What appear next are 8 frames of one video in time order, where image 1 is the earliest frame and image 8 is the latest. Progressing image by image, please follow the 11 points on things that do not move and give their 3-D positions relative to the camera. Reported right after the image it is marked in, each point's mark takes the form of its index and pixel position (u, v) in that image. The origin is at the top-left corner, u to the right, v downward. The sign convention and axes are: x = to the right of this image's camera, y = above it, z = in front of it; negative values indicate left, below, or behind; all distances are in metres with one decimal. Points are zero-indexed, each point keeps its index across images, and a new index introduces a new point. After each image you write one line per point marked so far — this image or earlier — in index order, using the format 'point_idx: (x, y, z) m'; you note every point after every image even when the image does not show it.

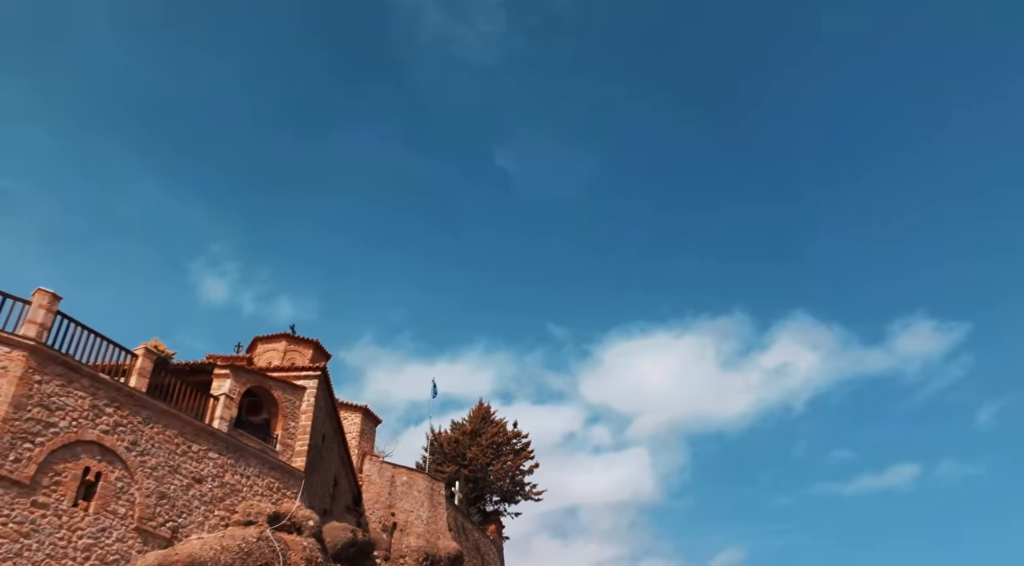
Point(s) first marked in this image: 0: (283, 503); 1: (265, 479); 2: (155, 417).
0: (-5.5, -5.3, +17.3) m
1: (-5.9, -4.7, +17.1) m
2: (-7.2, -2.7, +14.5) m
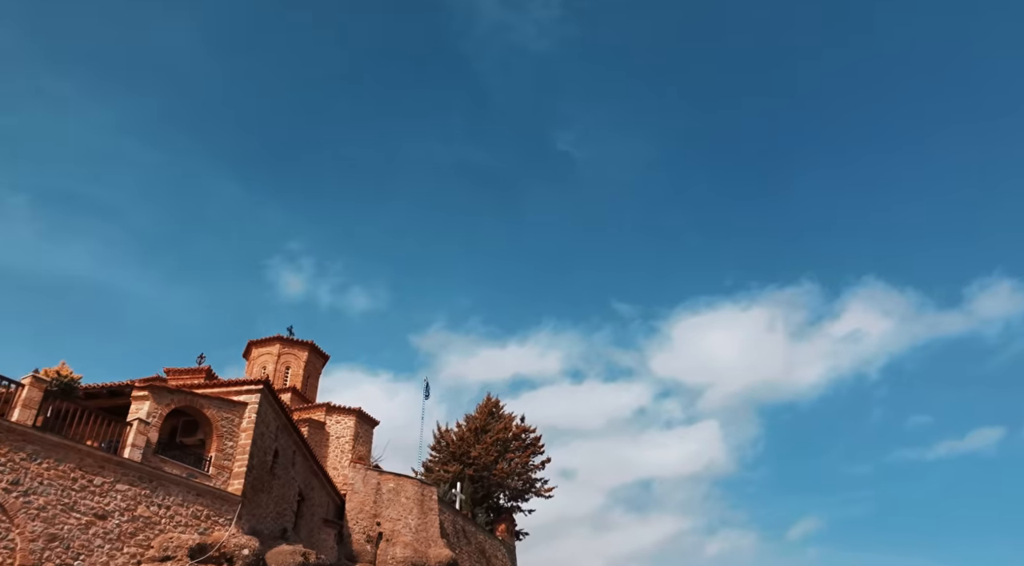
0: (-6.7, -5.6, +16.0) m
1: (-7.1, -4.9, +15.8) m
2: (-8.6, -3.1, +13.3) m
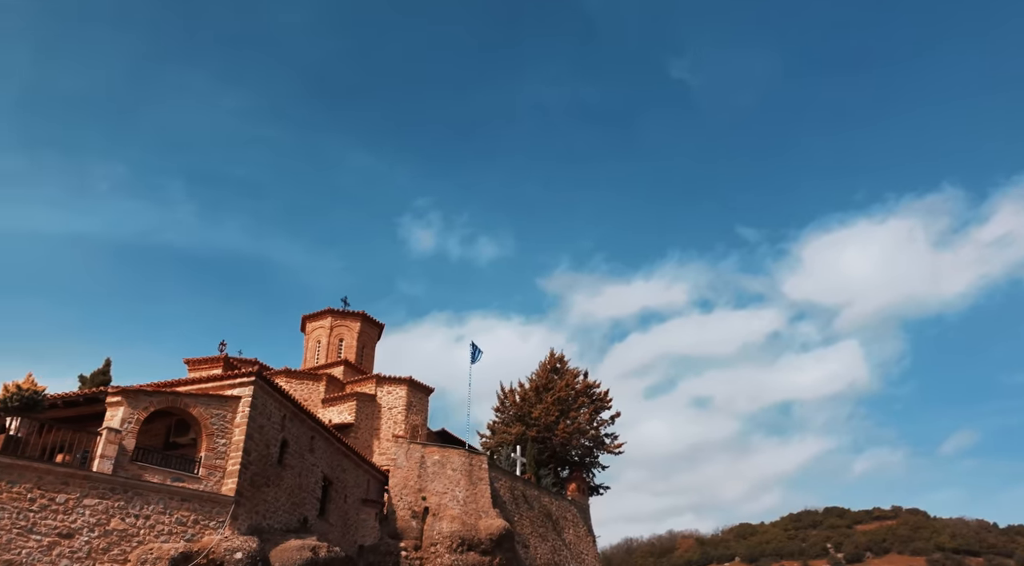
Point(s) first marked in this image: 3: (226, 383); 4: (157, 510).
0: (-6.6, -5.4, +15.3) m
1: (-7.1, -4.9, +15.1) m
2: (-9.1, -3.4, +12.7) m
3: (-7.1, -2.5, +17.8) m
4: (-7.3, -4.7, +14.8) m
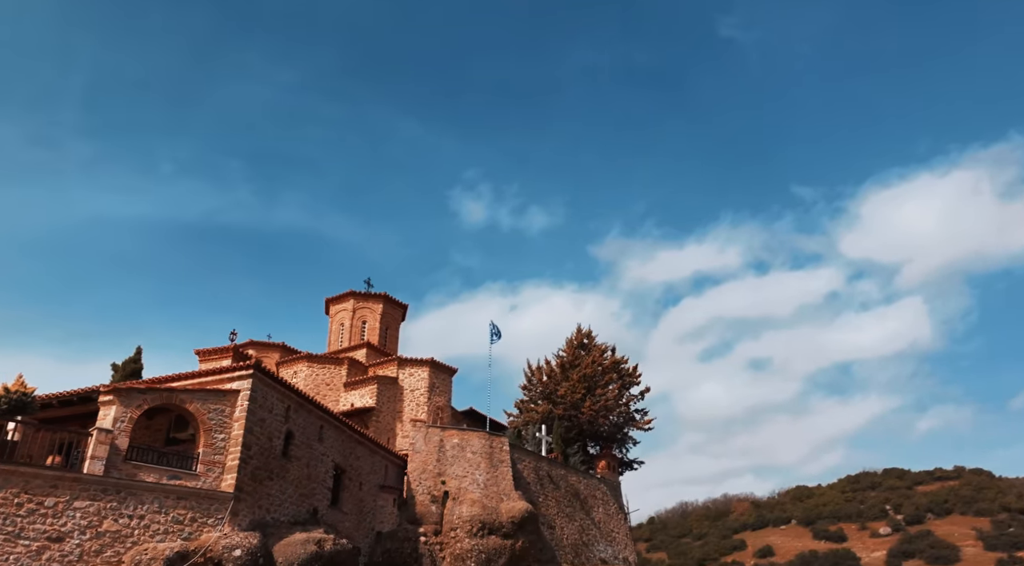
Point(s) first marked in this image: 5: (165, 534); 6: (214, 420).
0: (-6.6, -5.3, +15.1) m
1: (-7.1, -4.8, +14.9) m
2: (-9.3, -3.4, +12.5) m
3: (-7.0, -2.3, +17.6) m
4: (-7.3, -4.6, +14.7) m
5: (-7.1, -5.1, +14.7) m
6: (-6.9, -3.2, +16.6) m
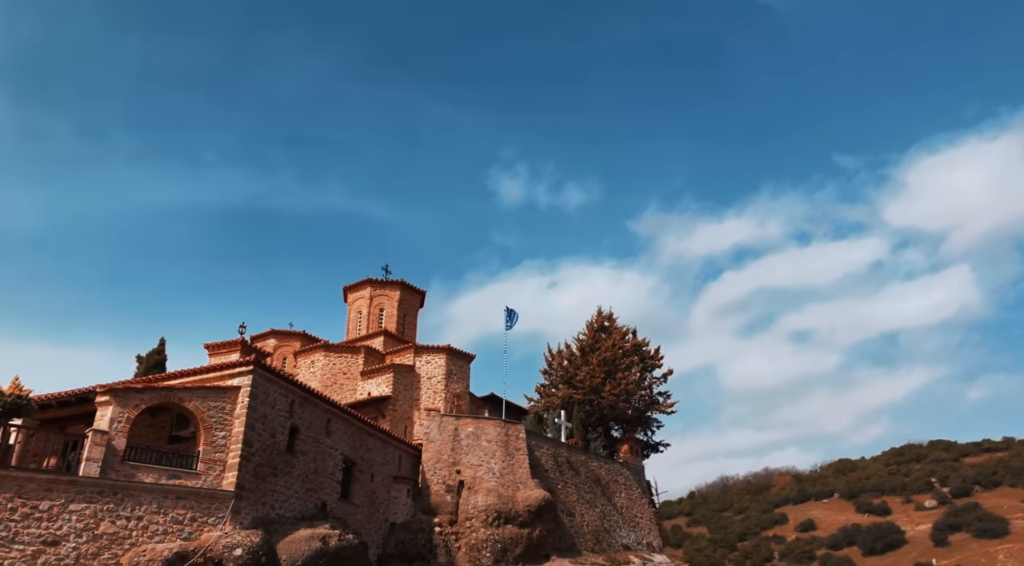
0: (-6.5, -5.3, +15.0) m
1: (-7.1, -4.7, +14.8) m
2: (-9.4, -3.5, +12.5) m
3: (-6.9, -2.2, +17.4) m
4: (-7.3, -4.6, +14.6) m
5: (-7.1, -5.1, +14.5) m
6: (-6.8, -3.1, +16.5) m
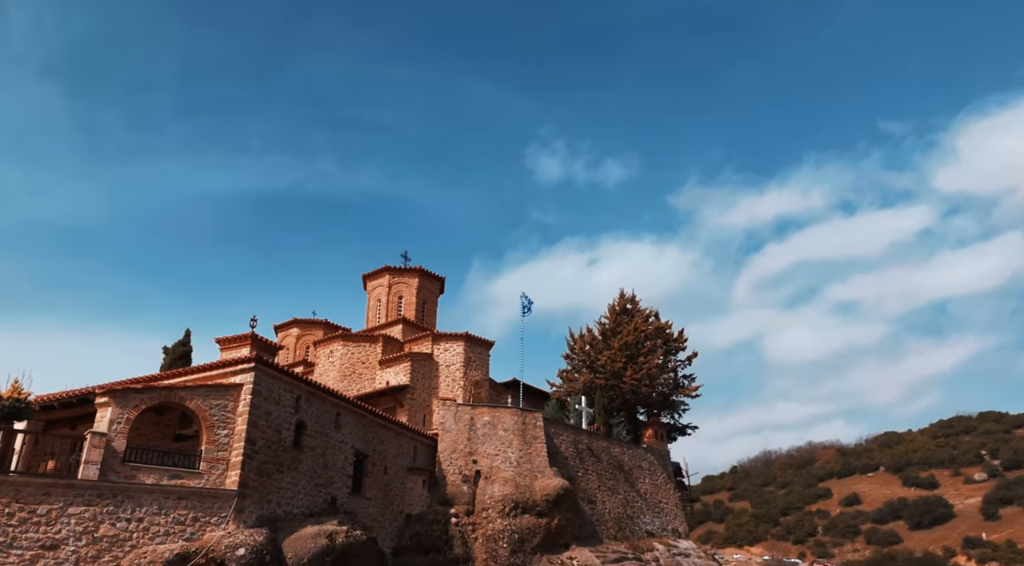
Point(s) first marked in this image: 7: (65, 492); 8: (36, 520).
0: (-6.4, -5.2, +14.9) m
1: (-7.0, -4.7, +14.7) m
2: (-9.4, -3.6, +12.5) m
3: (-6.8, -2.1, +17.2) m
4: (-7.3, -4.6, +14.5) m
5: (-7.0, -5.1, +14.5) m
6: (-6.7, -3.0, +16.3) m
7: (-8.4, -3.9, +13.5) m
8: (-8.6, -4.3, +13.0) m
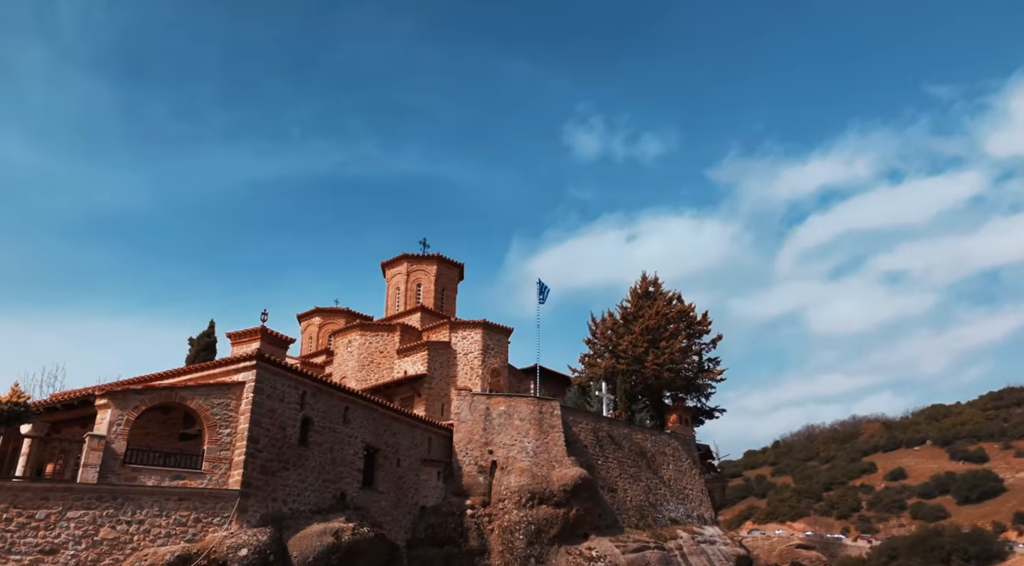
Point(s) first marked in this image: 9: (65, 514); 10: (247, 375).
0: (-6.3, -5.2, +14.8) m
1: (-6.9, -4.7, +14.6) m
2: (-9.5, -3.7, +12.5) m
3: (-6.7, -2.0, +17.1) m
4: (-7.2, -4.6, +14.4) m
5: (-6.9, -5.1, +14.4) m
6: (-6.6, -3.0, +16.2) m
7: (-8.4, -4.0, +13.5) m
8: (-8.6, -4.4, +13.0) m
9: (-8.3, -4.3, +13.4) m
10: (-6.2, -2.2, +16.8) m
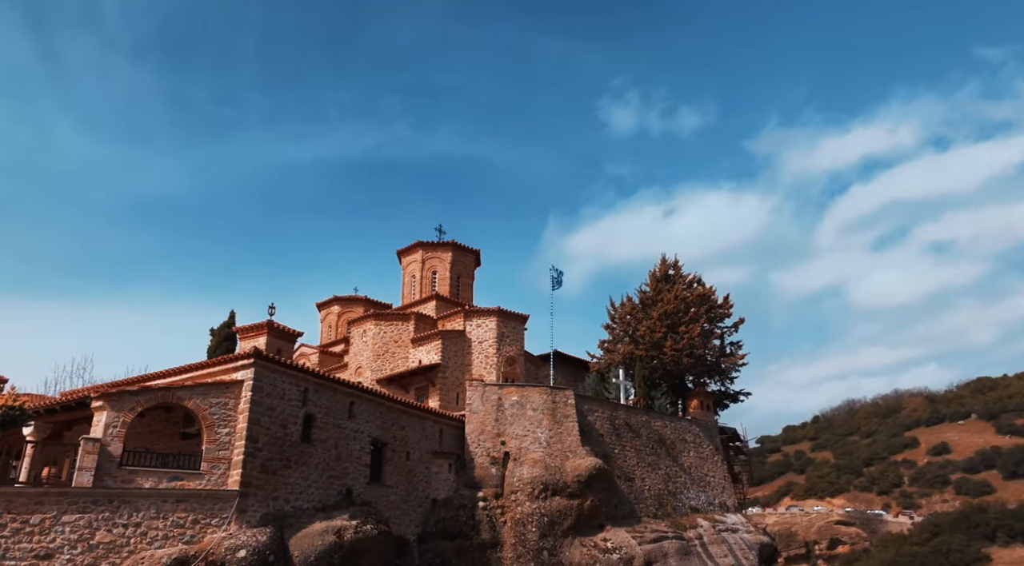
0: (-6.3, -5.2, +14.7) m
1: (-6.9, -4.7, +14.5) m
2: (-9.6, -3.9, +12.5) m
3: (-6.6, -1.9, +16.9) m
4: (-7.2, -4.6, +14.3) m
5: (-6.9, -5.1, +14.3) m
6: (-6.6, -2.9, +16.1) m
7: (-8.5, -4.1, +13.4) m
8: (-8.7, -4.5, +13.0) m
9: (-8.4, -4.4, +13.3) m
10: (-6.2, -2.1, +16.6) m
